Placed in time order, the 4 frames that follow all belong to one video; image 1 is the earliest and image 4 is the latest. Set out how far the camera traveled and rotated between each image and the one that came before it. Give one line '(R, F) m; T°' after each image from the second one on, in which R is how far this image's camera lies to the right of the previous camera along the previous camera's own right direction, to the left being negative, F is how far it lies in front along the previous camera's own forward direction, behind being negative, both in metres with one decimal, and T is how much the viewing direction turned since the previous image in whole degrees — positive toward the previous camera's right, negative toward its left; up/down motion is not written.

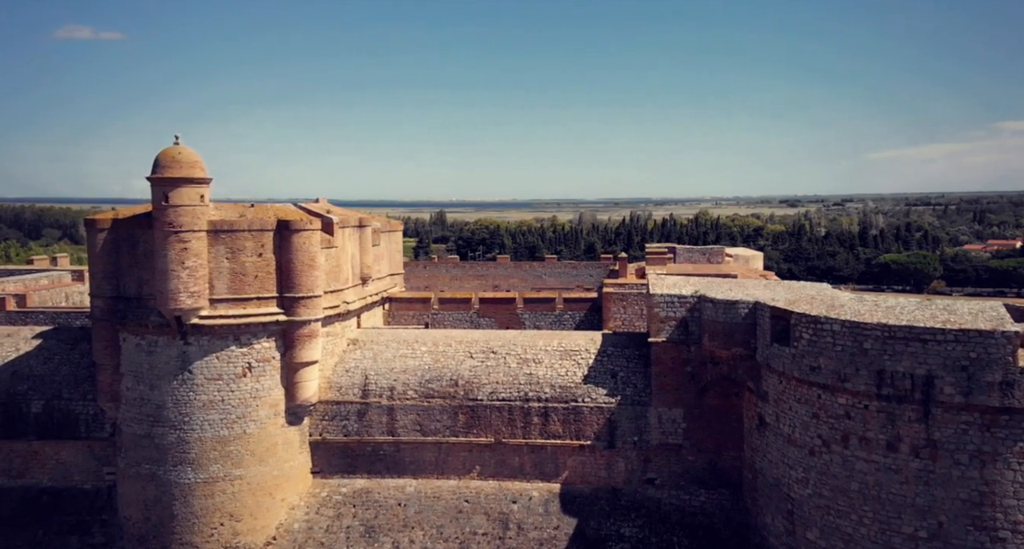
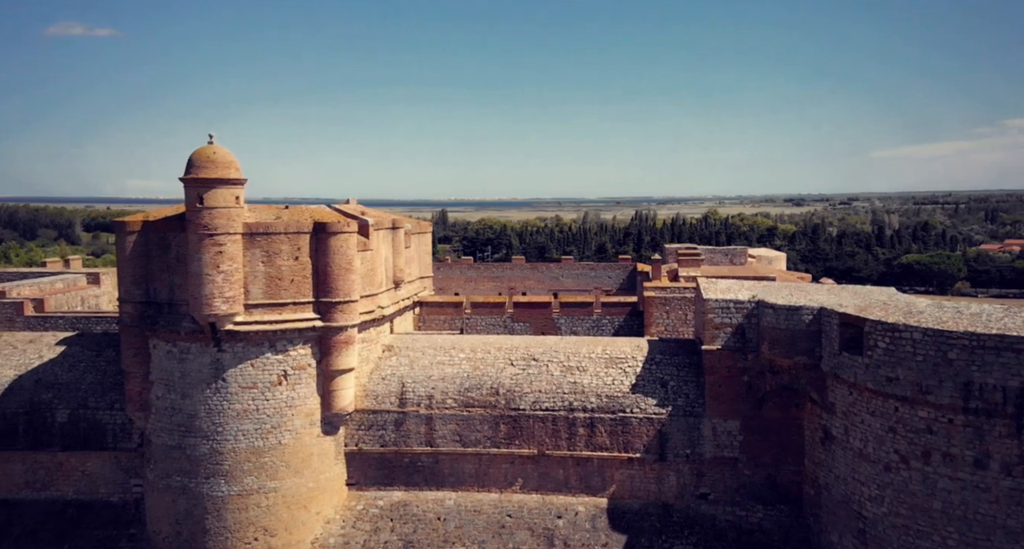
(-0.7, +0.5) m; -1°
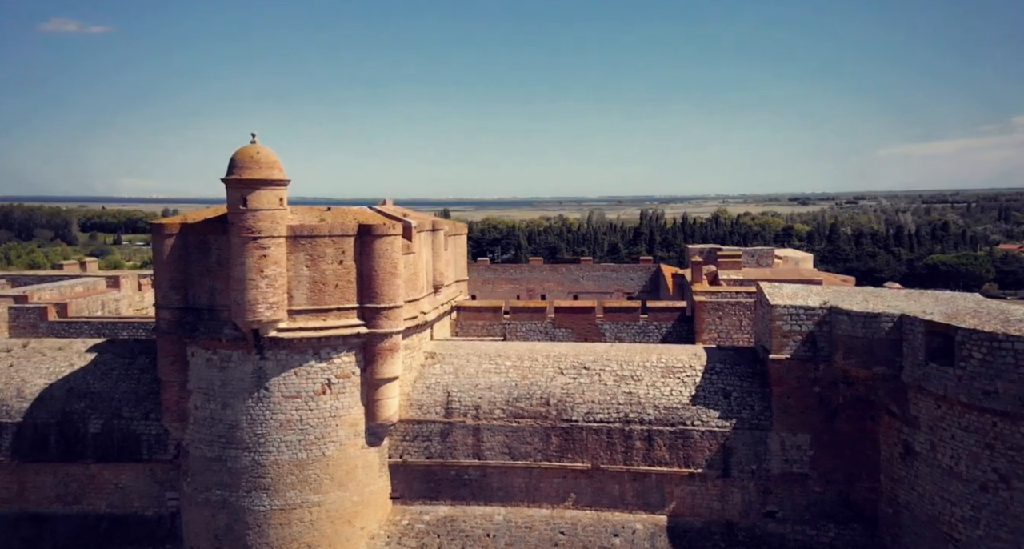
(-0.8, +0.6) m; -1°
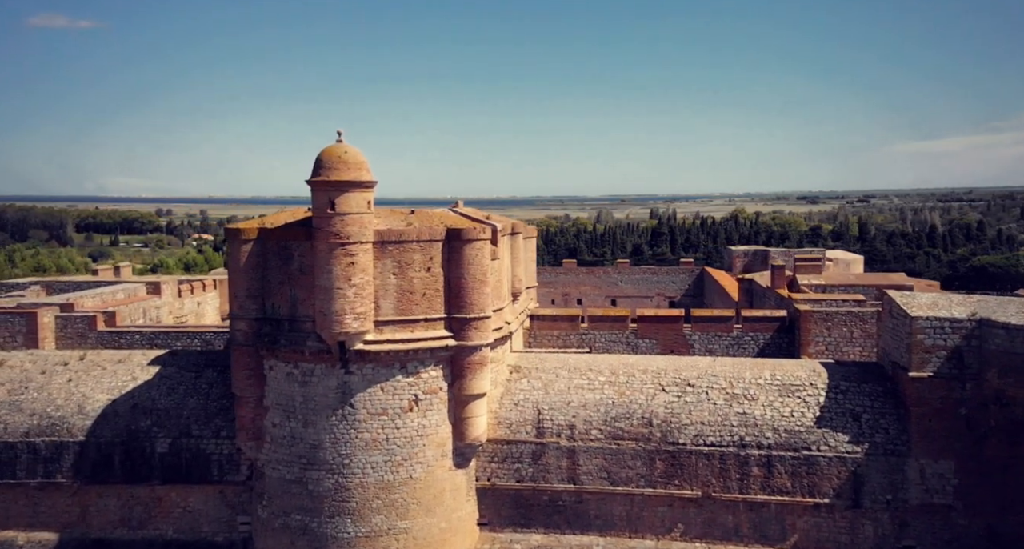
(-1.5, +0.9) m; -1°
